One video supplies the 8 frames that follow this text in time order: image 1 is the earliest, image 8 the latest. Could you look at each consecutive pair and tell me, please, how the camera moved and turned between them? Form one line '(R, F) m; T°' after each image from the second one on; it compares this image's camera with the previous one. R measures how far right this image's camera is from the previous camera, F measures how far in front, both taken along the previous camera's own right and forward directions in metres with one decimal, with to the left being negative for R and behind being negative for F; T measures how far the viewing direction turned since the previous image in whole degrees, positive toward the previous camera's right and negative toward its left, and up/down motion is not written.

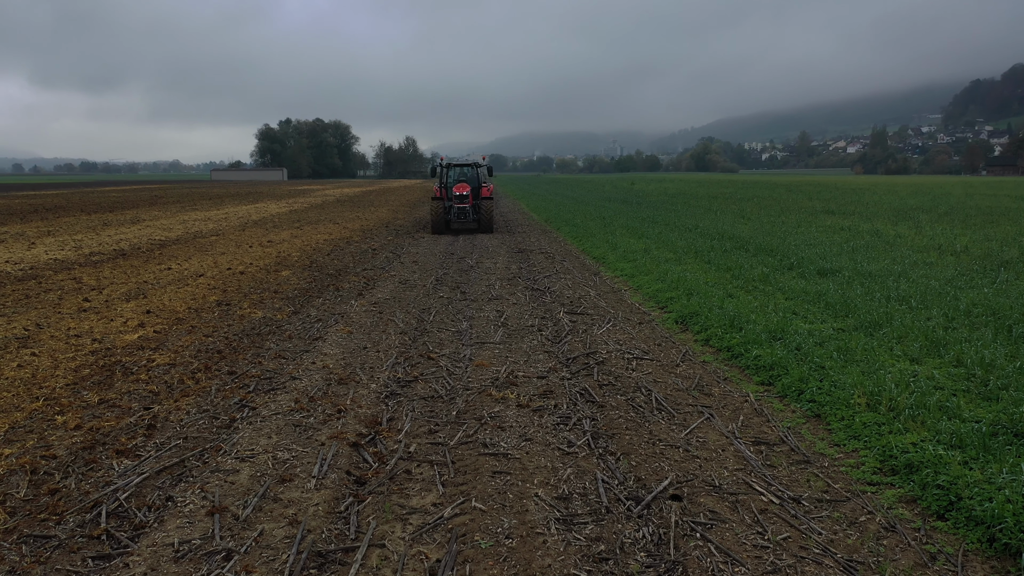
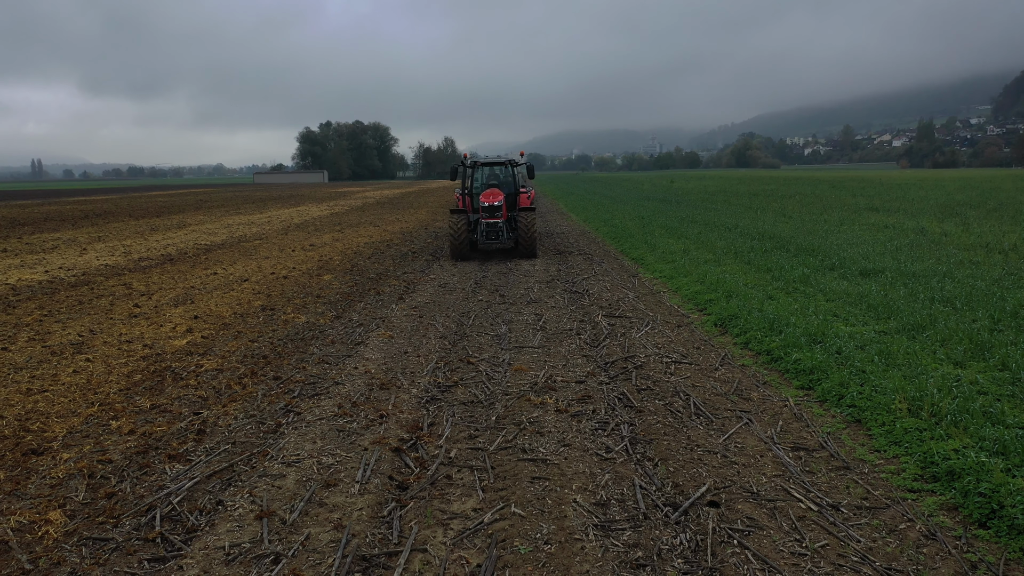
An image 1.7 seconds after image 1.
(0.0, 0.0) m; -3°
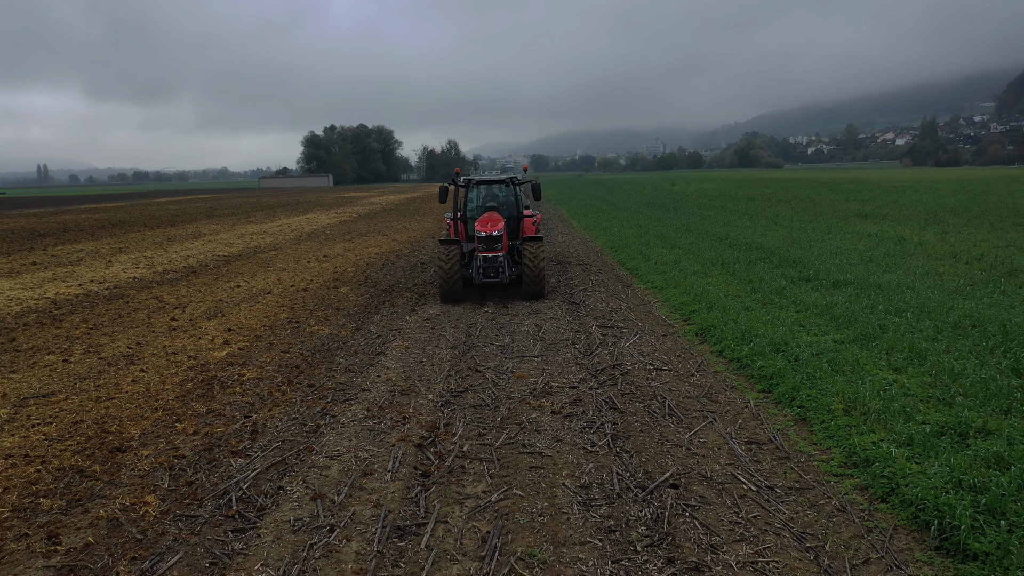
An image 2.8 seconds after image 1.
(0.0, -0.7) m; 0°
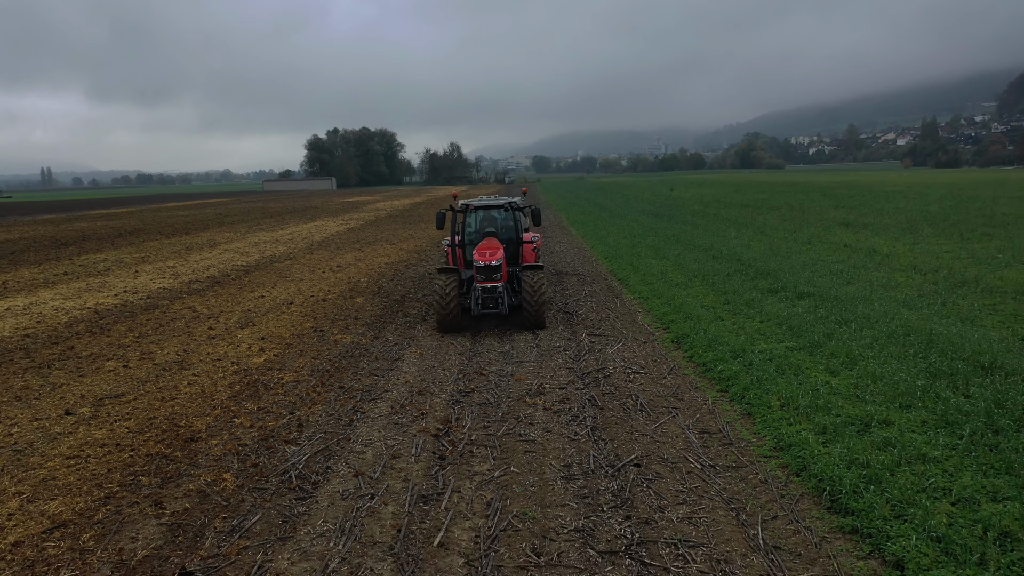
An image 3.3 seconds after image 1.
(0.0, -1.0) m; 0°
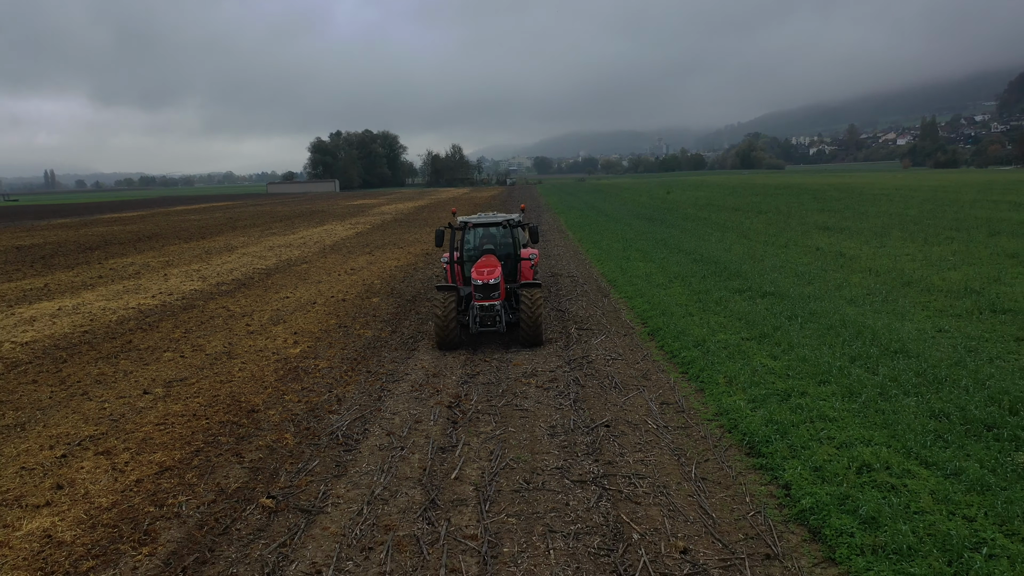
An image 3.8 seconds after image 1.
(0.0, -1.3) m; 0°
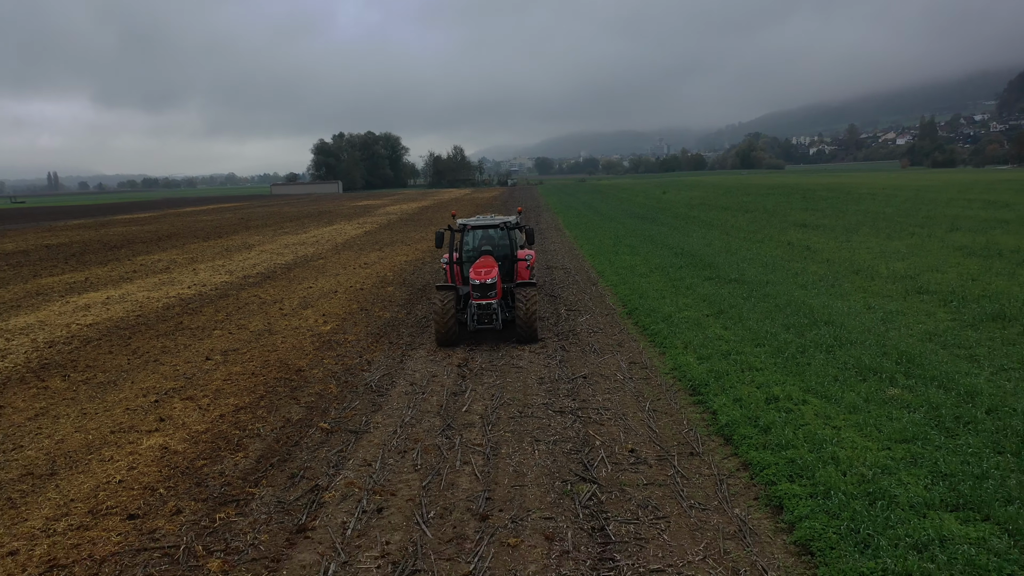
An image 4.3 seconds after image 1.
(0.0, -1.6) m; 0°
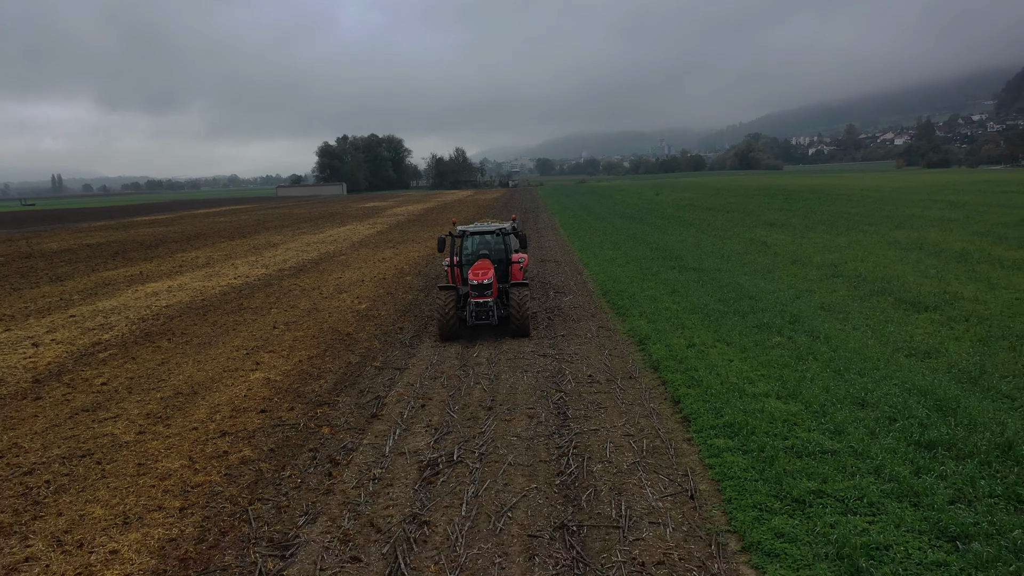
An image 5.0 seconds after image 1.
(+0.1, -2.6) m; 0°
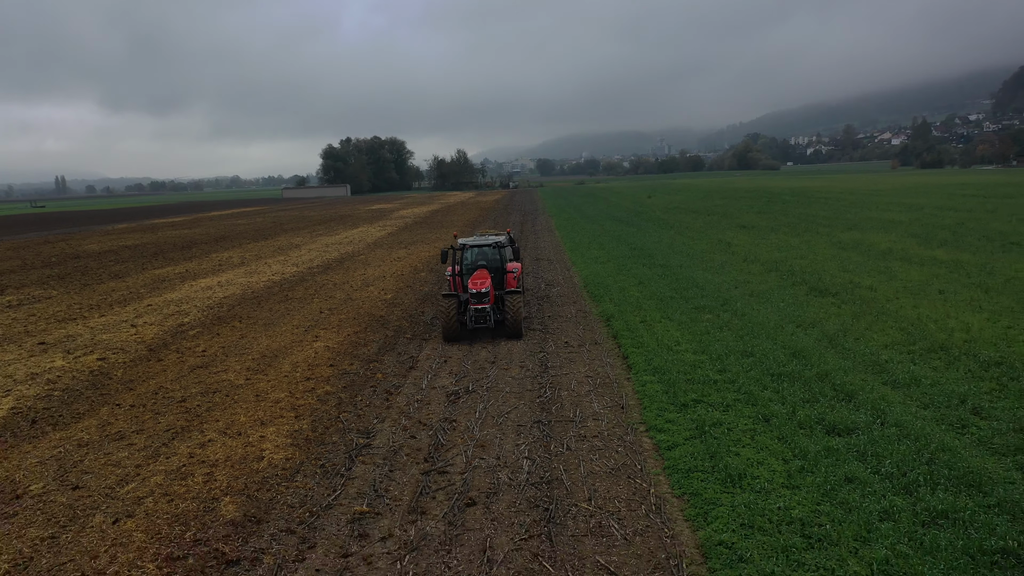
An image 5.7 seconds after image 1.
(+0.1, -2.9) m; 0°
